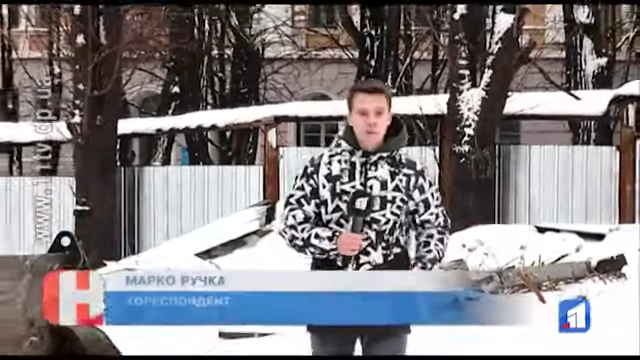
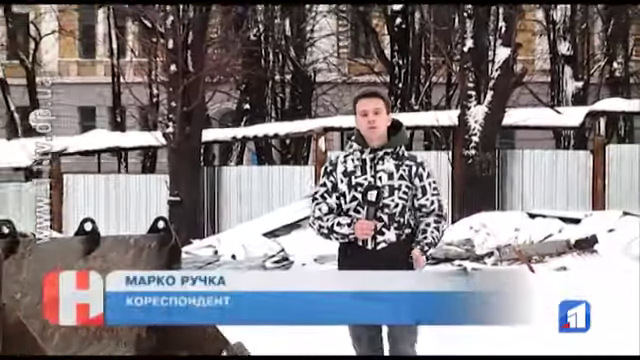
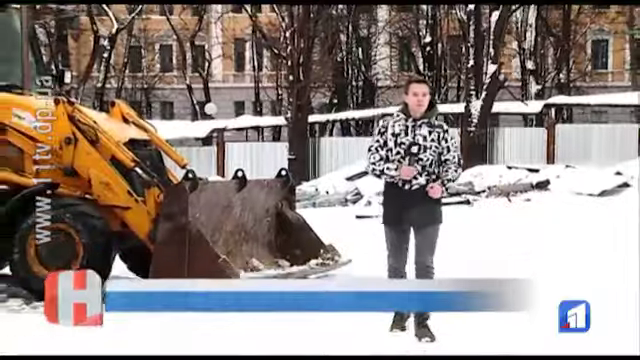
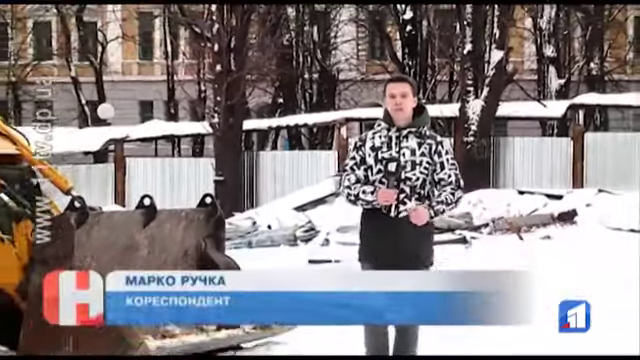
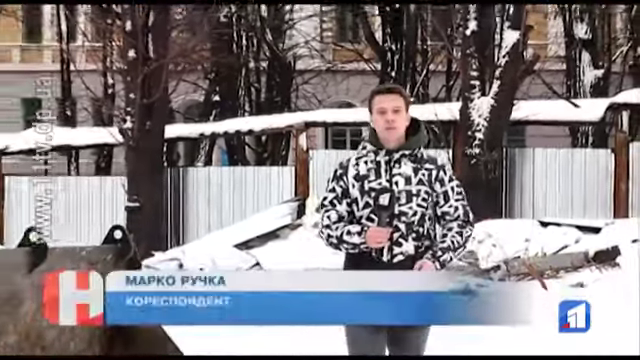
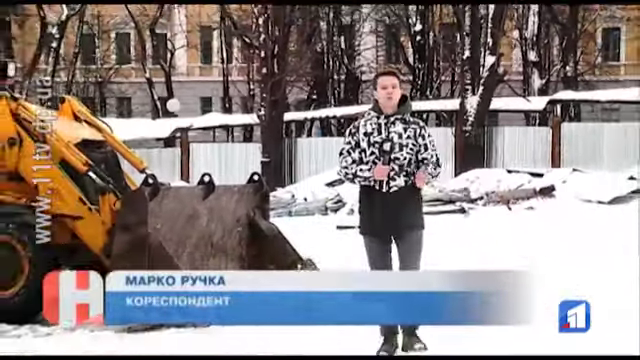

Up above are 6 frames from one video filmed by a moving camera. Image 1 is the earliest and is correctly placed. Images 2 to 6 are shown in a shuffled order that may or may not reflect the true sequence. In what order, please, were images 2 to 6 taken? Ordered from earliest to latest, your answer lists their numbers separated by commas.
5, 2, 4, 6, 3
